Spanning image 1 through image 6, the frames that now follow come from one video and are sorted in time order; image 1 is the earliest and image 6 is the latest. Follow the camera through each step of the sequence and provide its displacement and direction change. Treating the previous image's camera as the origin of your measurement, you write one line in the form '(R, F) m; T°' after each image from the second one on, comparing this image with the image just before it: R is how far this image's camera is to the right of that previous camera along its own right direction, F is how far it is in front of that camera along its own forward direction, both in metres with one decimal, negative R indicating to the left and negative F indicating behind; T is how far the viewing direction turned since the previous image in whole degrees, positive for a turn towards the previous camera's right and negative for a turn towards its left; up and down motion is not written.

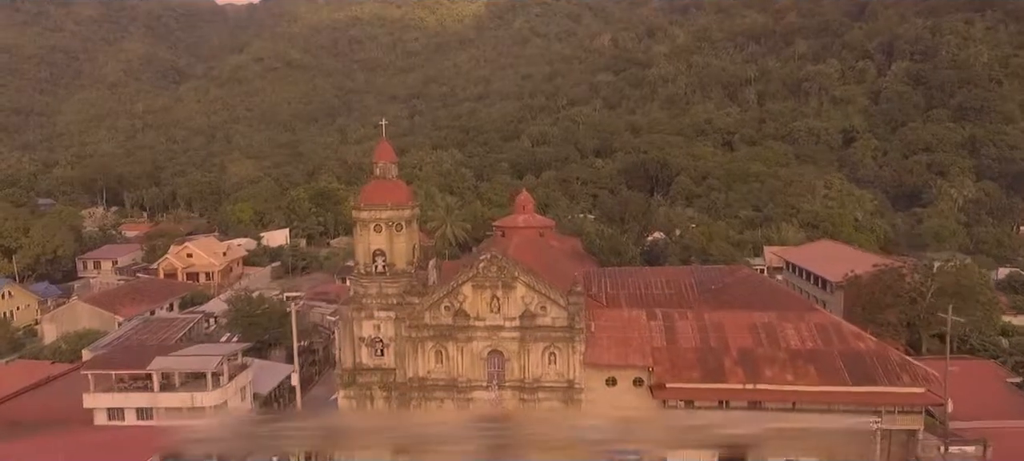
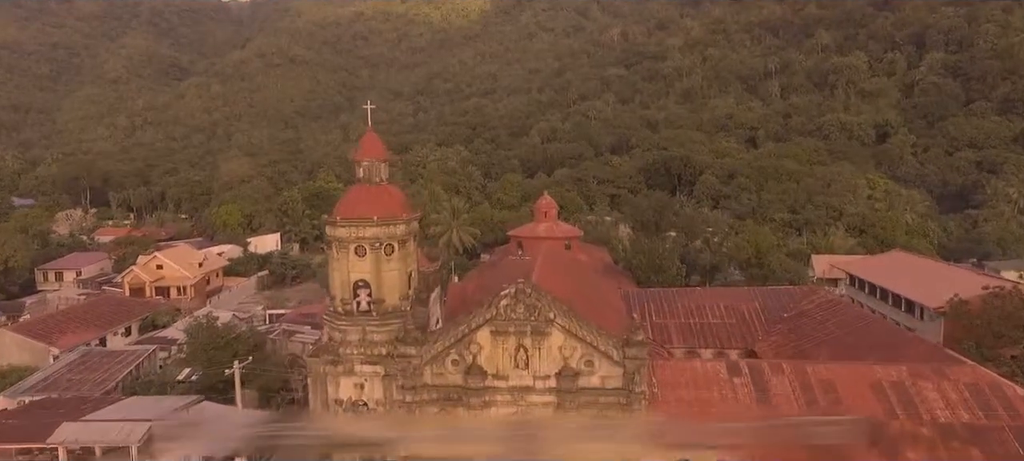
(-0.5, +5.0) m; 0°
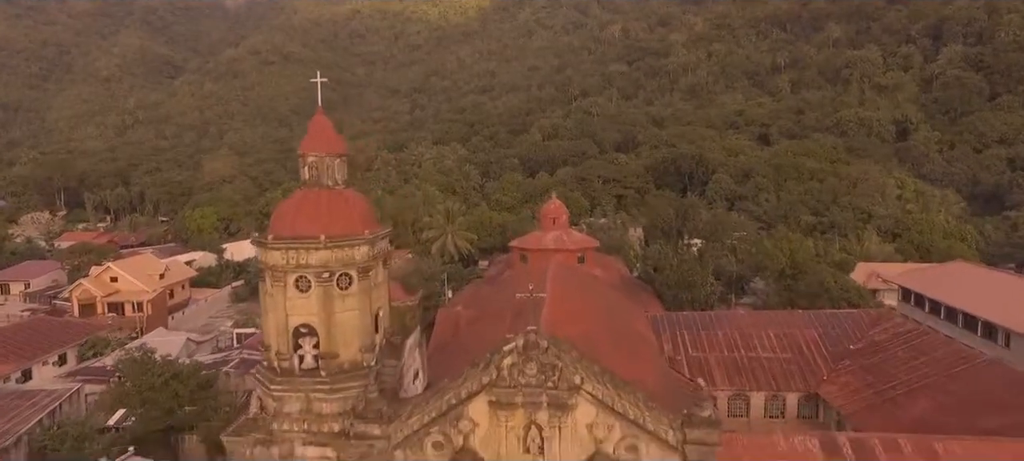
(-0.1, +4.0) m; 0°
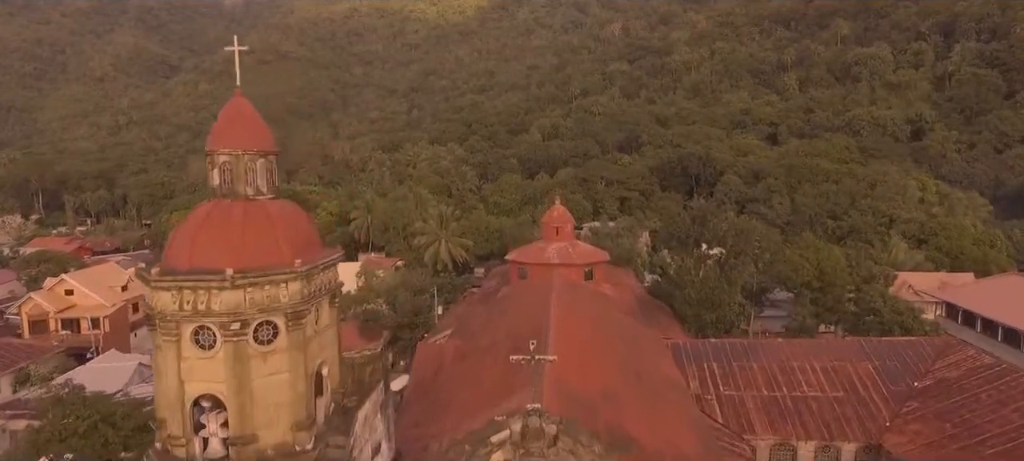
(+0.1, +2.9) m; 0°
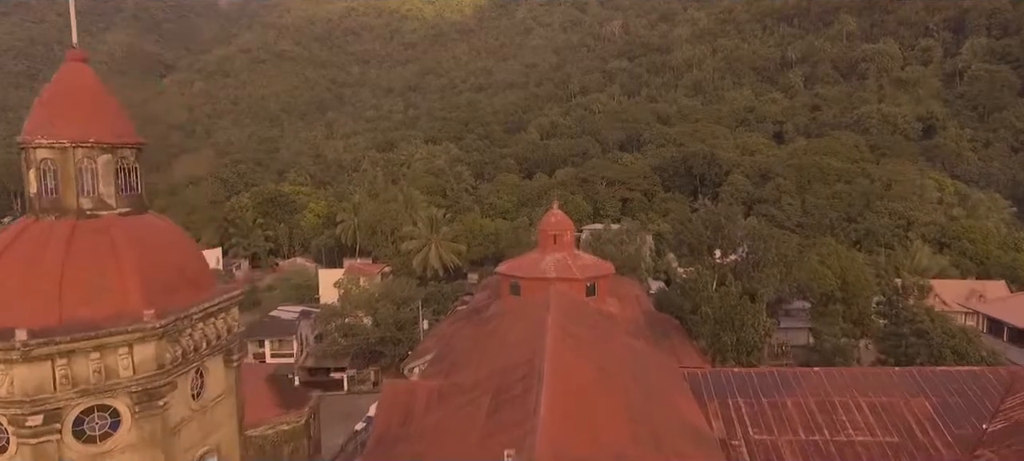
(+0.2, +2.4) m; 0°
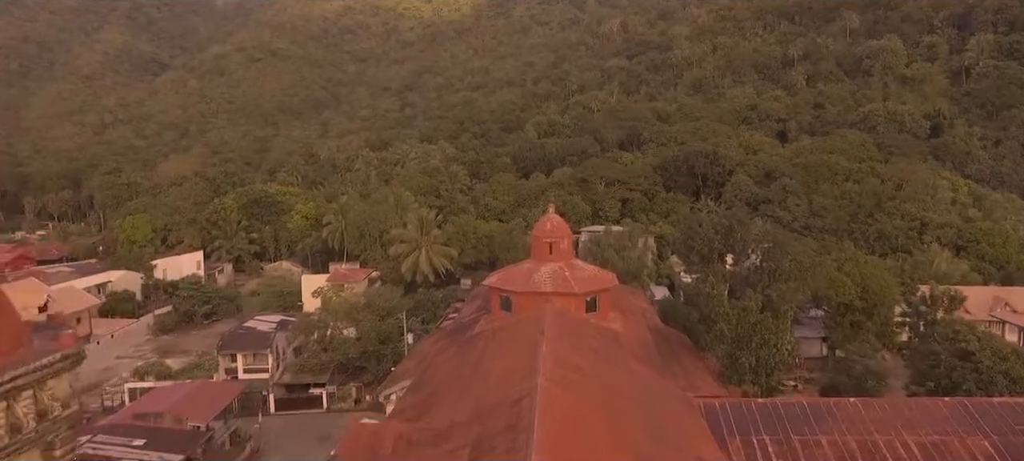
(+0.2, +1.9) m; 0°
